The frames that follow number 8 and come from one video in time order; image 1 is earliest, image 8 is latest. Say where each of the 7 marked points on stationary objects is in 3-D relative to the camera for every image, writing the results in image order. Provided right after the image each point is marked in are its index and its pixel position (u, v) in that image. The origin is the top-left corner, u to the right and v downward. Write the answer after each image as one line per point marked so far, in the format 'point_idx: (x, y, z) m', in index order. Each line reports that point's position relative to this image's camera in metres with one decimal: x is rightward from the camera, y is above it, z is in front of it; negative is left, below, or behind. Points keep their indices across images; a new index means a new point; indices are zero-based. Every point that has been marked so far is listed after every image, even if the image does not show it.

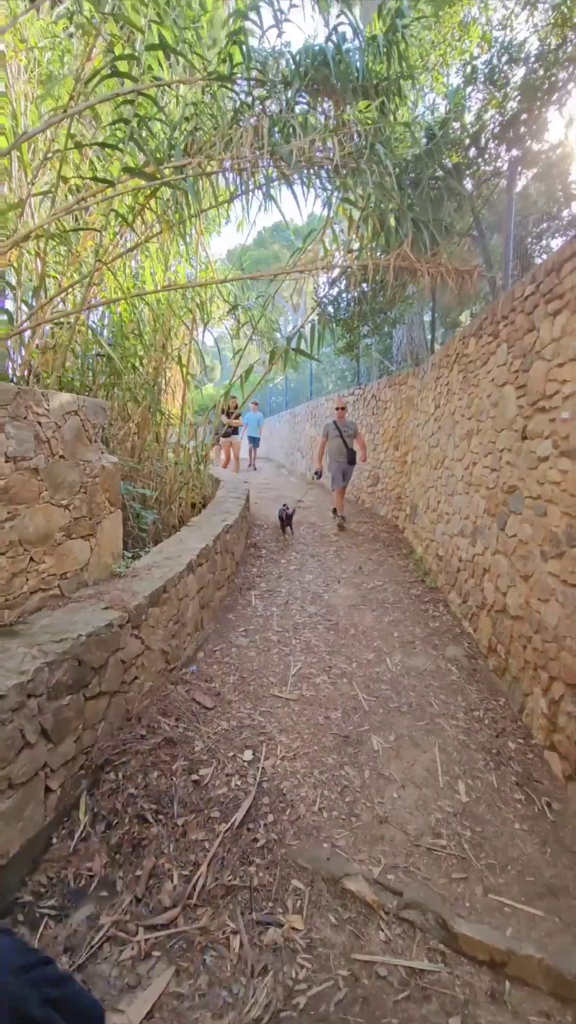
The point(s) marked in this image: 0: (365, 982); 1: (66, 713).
0: (+0.2, -1.1, +1.3) m
1: (-0.7, -0.7, +1.7) m
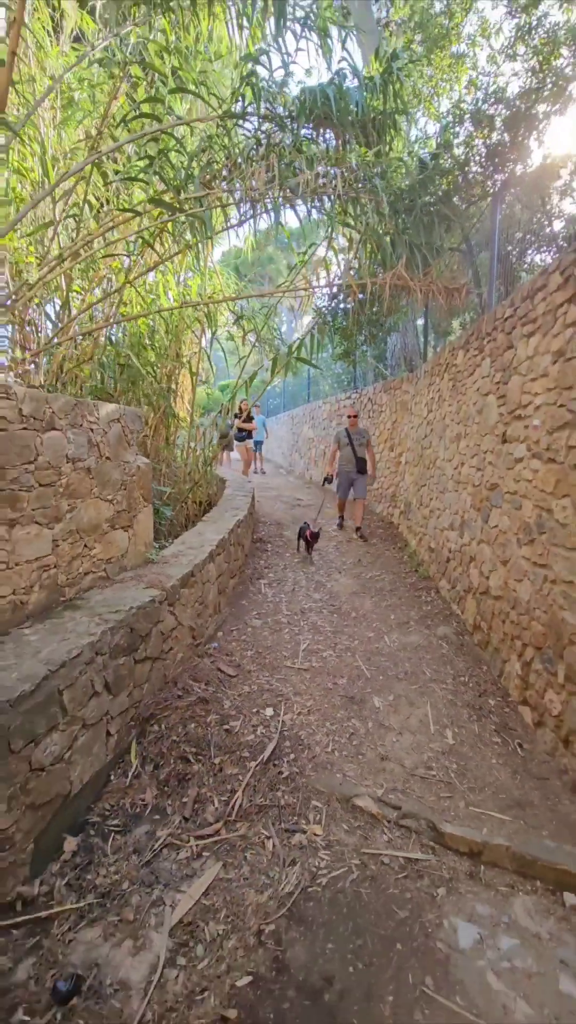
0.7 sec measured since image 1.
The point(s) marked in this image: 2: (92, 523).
0: (+0.3, -1.1, +1.6) m
1: (-0.7, -0.6, +2.0) m
2: (-0.9, 0.0, +2.3) m
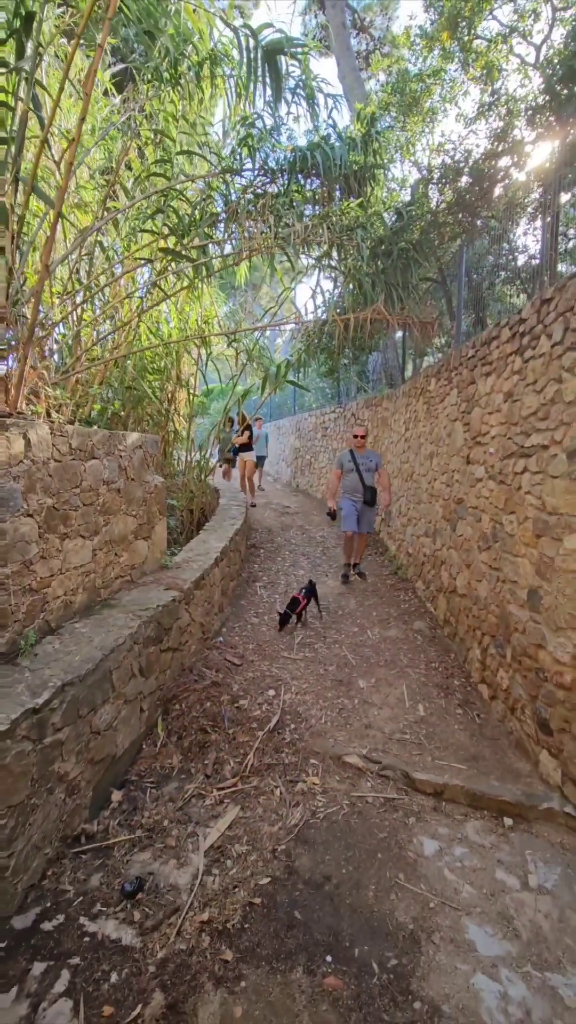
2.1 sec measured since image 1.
0: (+0.3, -1.2, +2.0) m
1: (-0.7, -0.7, +2.4) m
2: (-0.9, -0.1, +2.7) m
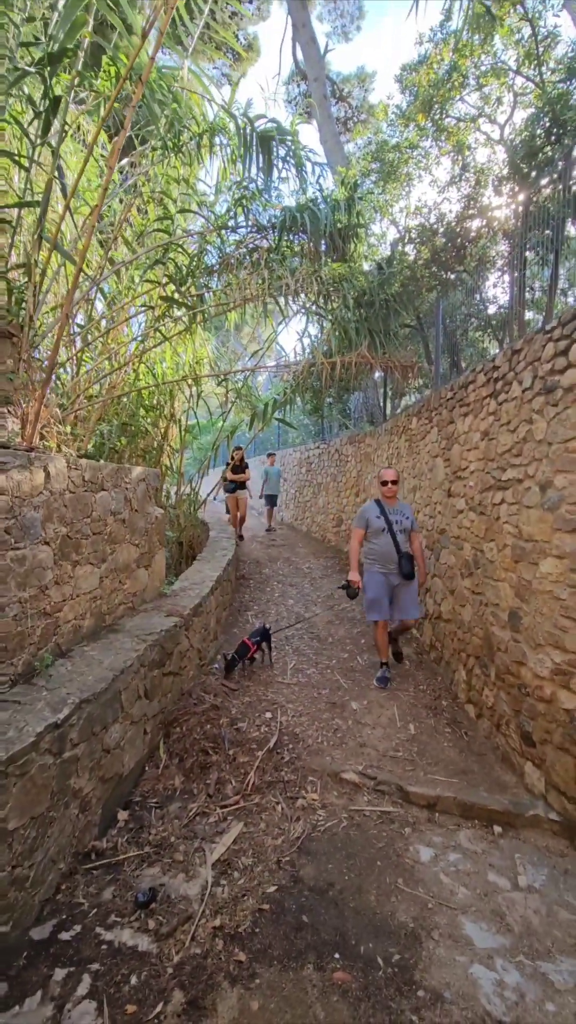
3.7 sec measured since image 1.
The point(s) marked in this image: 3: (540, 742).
0: (+0.3, -1.3, +2.2) m
1: (-0.7, -0.8, +2.5) m
2: (-0.9, -0.3, +2.8) m
3: (+1.1, -1.0, +2.2) m
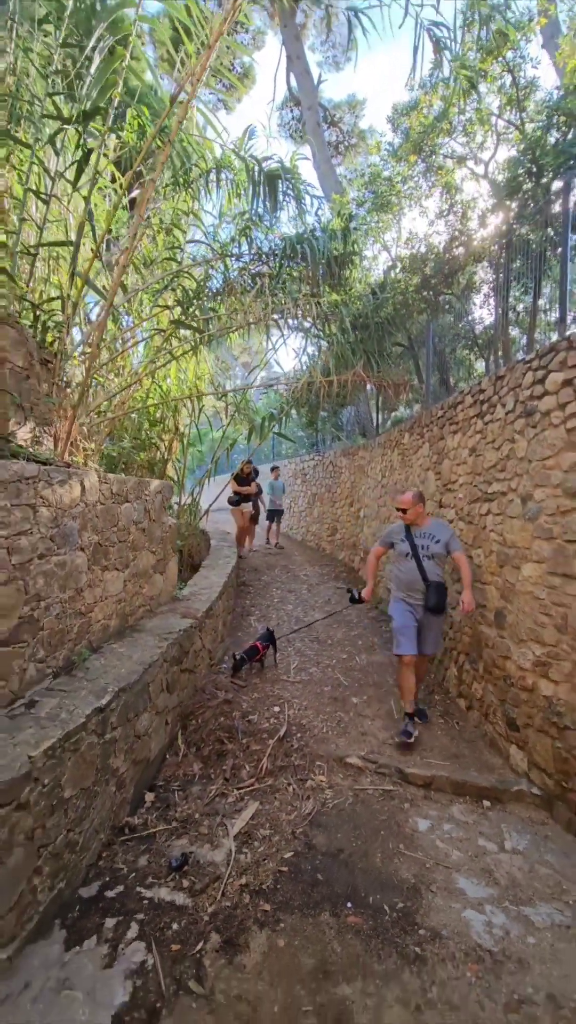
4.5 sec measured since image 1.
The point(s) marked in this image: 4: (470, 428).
0: (+0.3, -1.3, +2.4) m
1: (-0.6, -0.9, +2.8) m
2: (-0.9, -0.3, +3.1) m
3: (+1.1, -1.0, +2.4) m
4: (+1.2, +0.6, +3.3) m
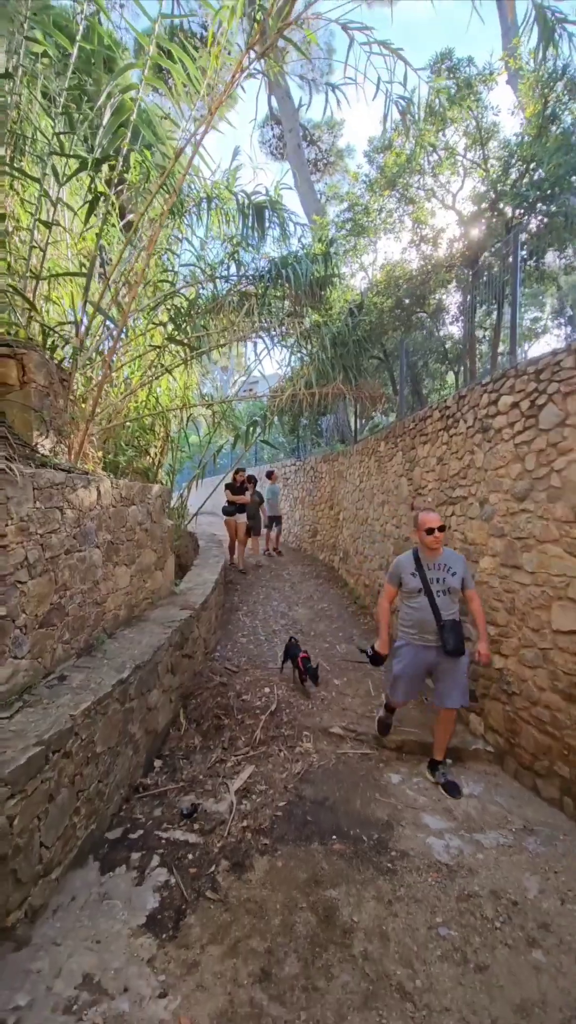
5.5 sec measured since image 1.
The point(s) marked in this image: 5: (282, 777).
0: (+0.3, -1.3, +2.8) m
1: (-0.7, -0.9, +3.1) m
2: (-1.0, -0.4, +3.4) m
3: (+1.1, -1.0, +2.9) m
4: (+1.1, +0.5, +3.8) m
5: (0.0, -1.4, +2.6) m
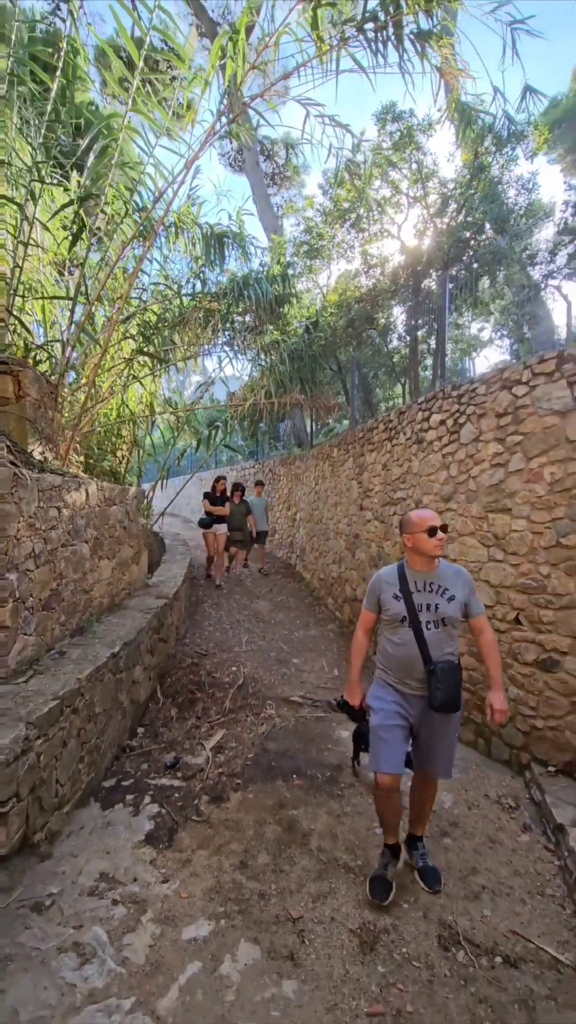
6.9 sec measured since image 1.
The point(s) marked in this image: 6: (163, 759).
0: (+0.1, -1.3, +3.3) m
1: (-0.9, -0.9, +3.5) m
2: (-1.2, -0.4, +3.8) m
3: (+0.9, -1.0, +3.4) m
4: (+0.8, +0.5, +4.3) m
5: (-0.2, -1.4, +3.0) m
6: (-0.7, -1.4, +2.8) m
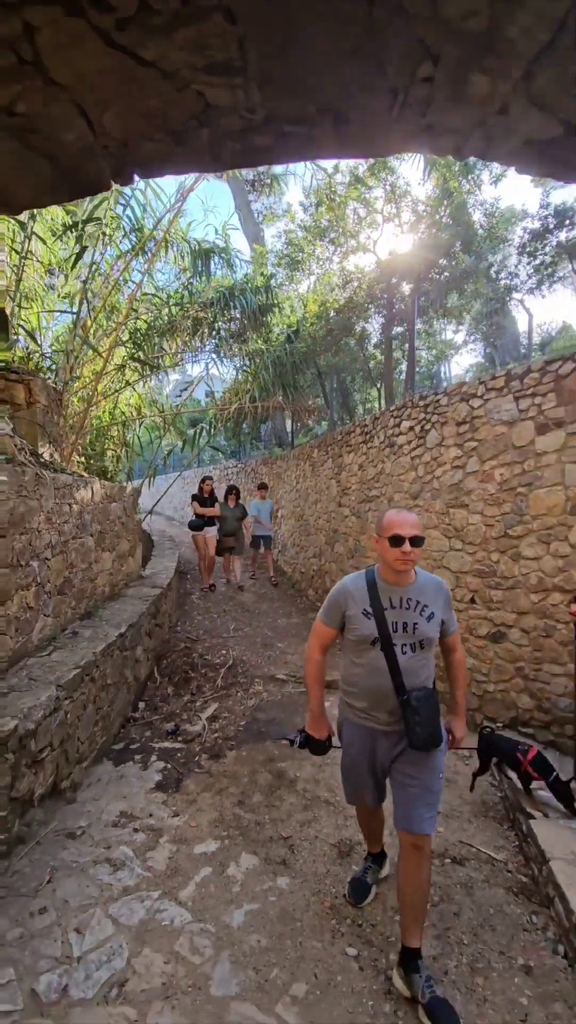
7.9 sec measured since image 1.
0: (0.0, -1.3, +3.6) m
1: (-1.0, -0.9, +3.9) m
2: (-1.3, -0.3, +4.1) m
3: (+0.8, -1.0, +3.8) m
4: (+0.7, +0.6, +4.7) m
5: (-0.3, -1.3, +3.4) m
6: (-0.8, -1.4, +3.2) m
